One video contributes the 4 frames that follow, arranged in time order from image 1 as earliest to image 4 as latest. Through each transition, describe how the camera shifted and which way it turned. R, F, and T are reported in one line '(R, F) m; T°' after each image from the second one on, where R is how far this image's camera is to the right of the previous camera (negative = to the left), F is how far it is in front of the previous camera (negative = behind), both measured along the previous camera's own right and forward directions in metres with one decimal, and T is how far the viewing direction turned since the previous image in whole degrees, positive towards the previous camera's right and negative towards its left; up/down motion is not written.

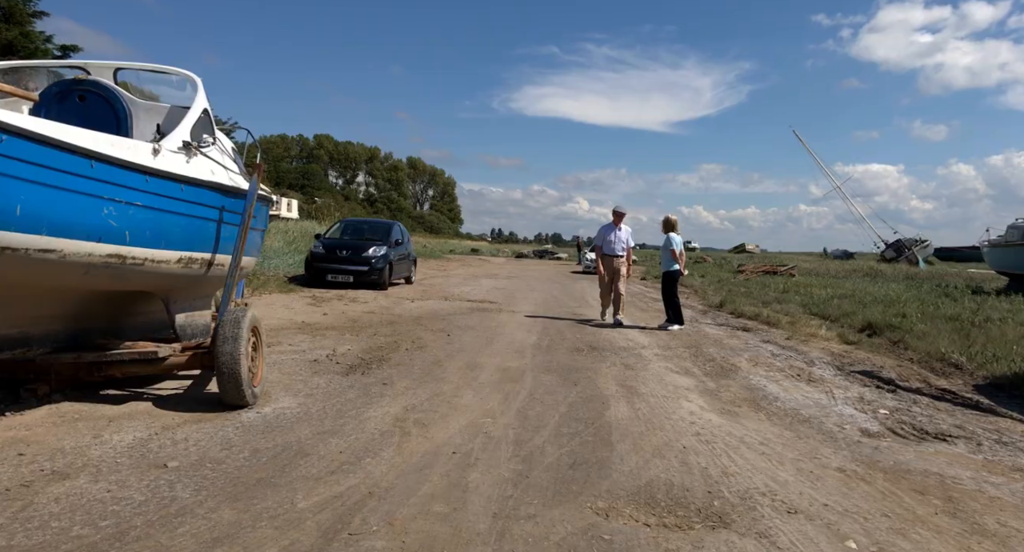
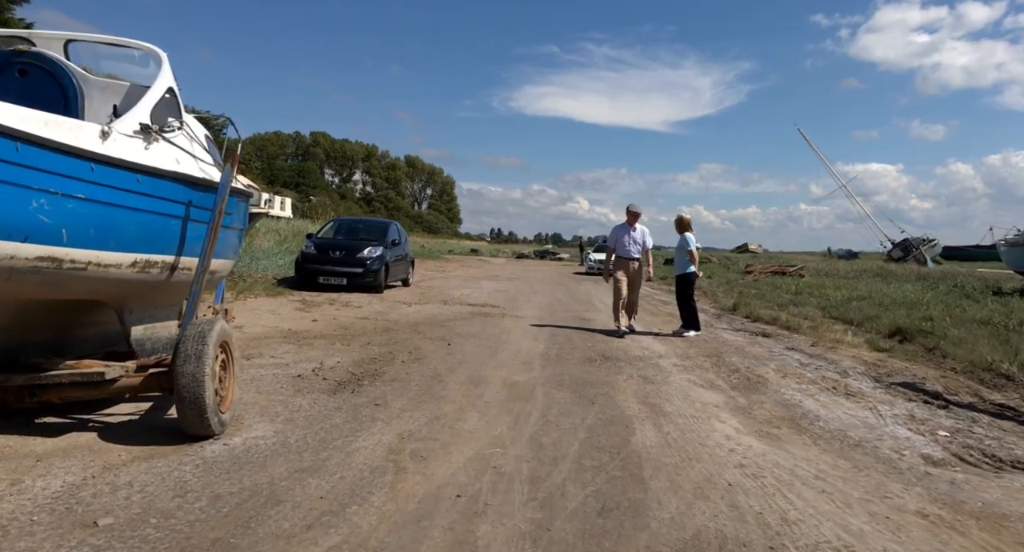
(-0.1, +0.7) m; 0°
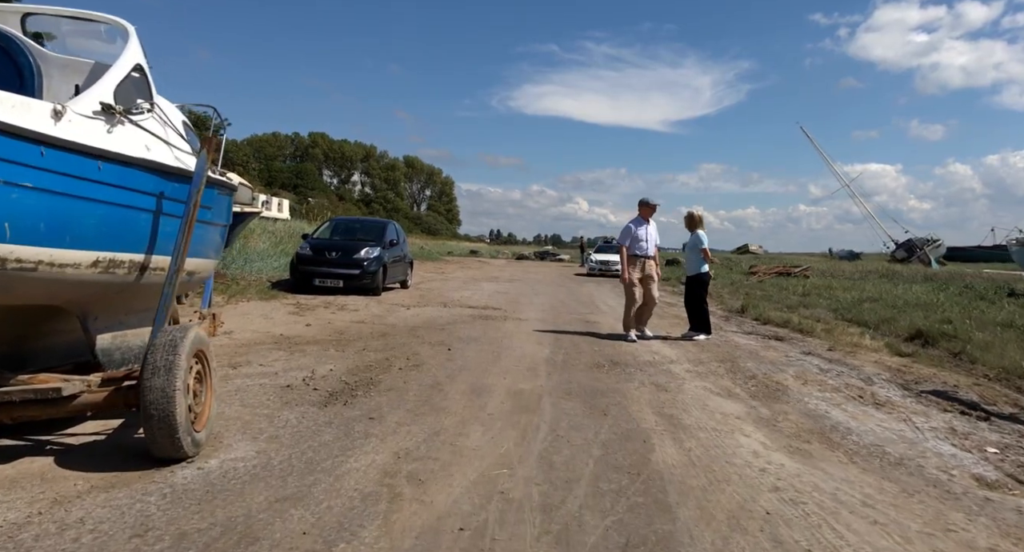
(0.0, +0.4) m; 0°
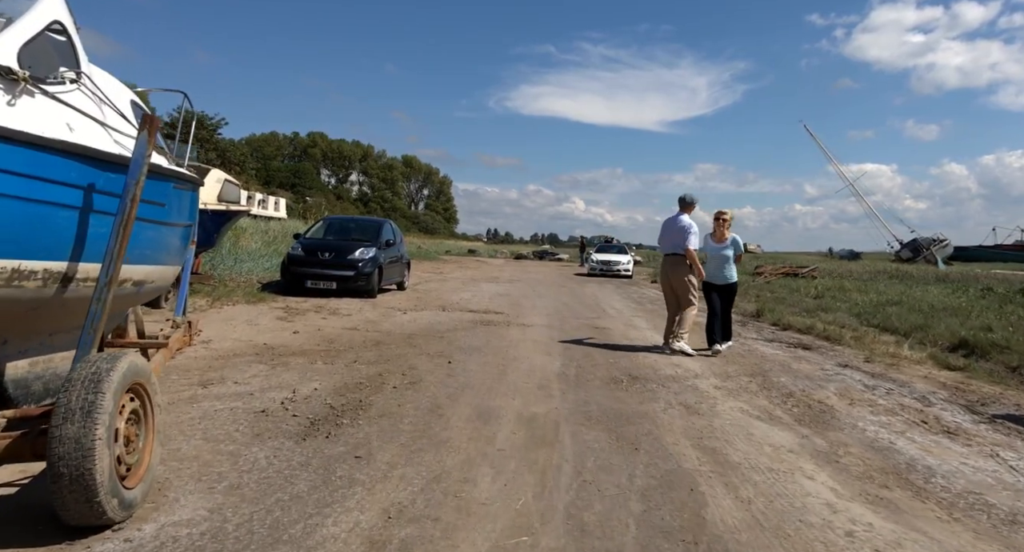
(-0.1, +0.8) m; 0°
